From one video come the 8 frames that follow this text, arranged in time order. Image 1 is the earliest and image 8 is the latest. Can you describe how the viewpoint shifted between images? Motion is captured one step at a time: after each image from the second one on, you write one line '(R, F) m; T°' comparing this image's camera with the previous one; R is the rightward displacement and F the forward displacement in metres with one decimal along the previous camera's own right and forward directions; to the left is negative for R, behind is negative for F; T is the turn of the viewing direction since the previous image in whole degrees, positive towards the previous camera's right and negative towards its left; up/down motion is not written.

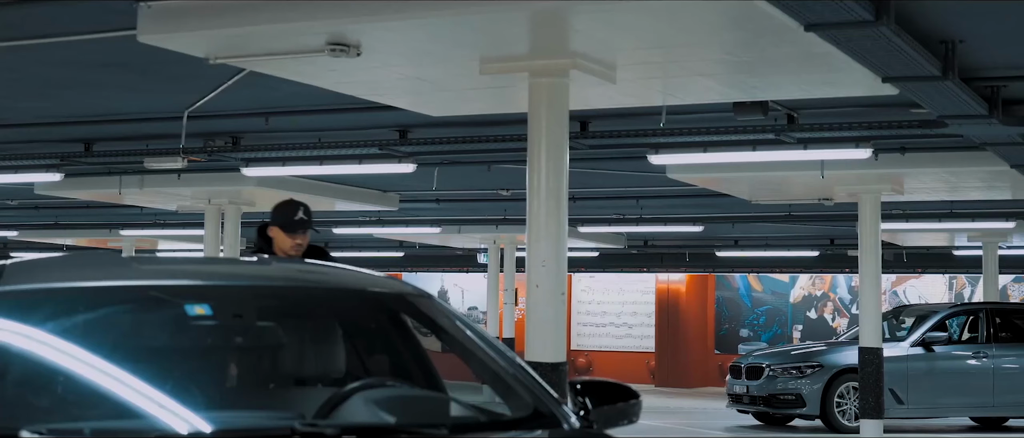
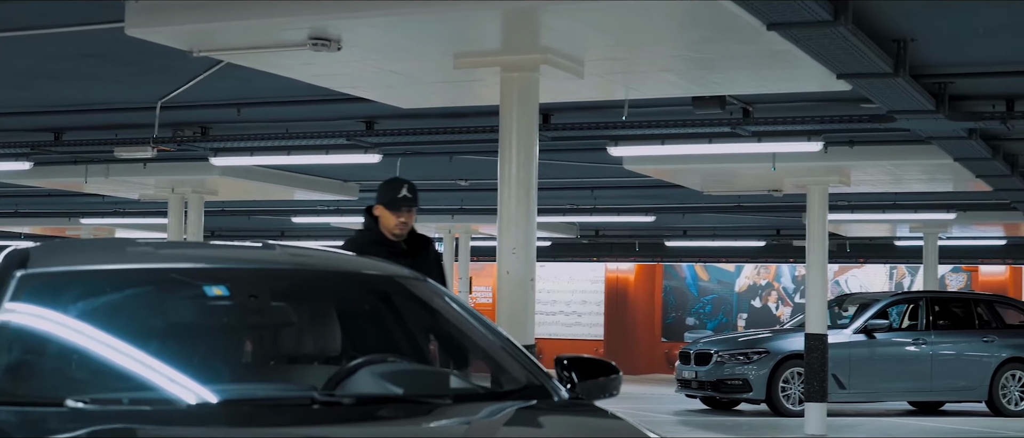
(-0.1, -0.3) m; +2°
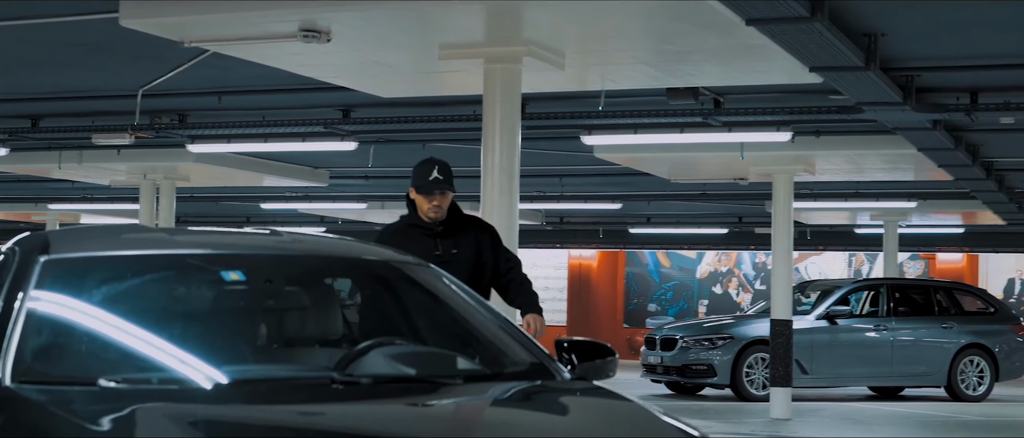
(-0.1, -0.2) m; +2°
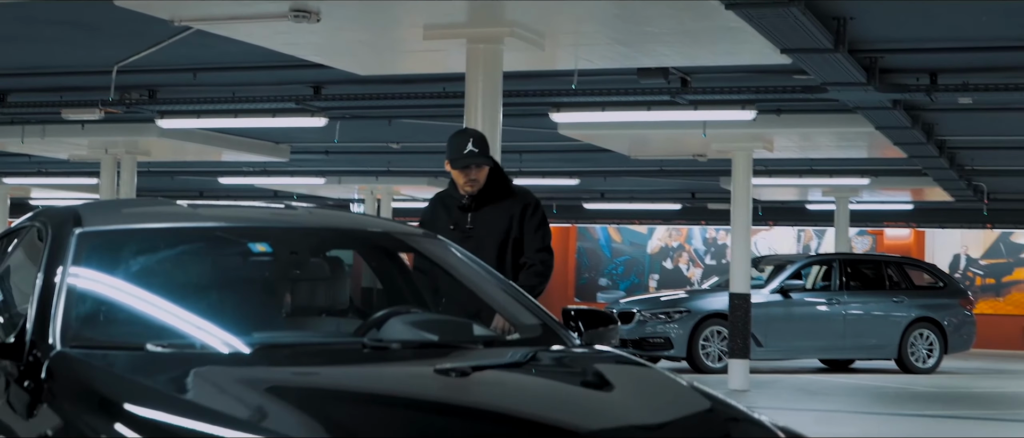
(-0.2, -0.2) m; +2°
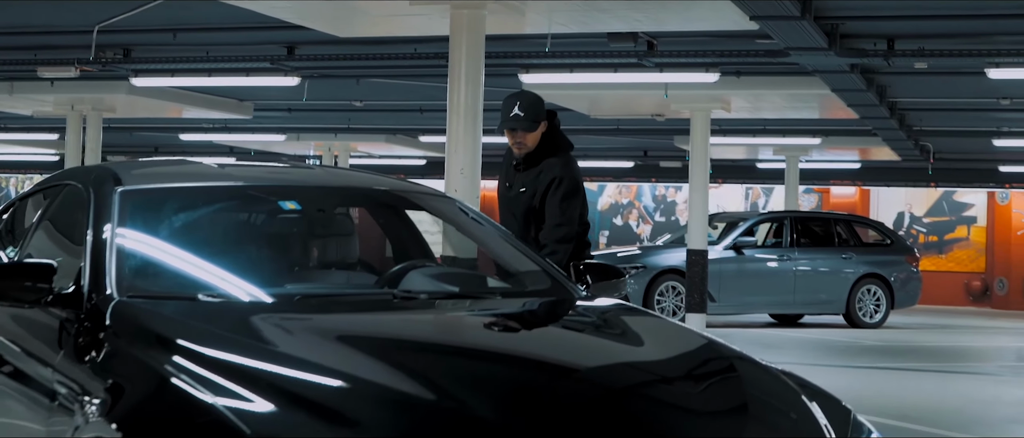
(-0.2, -0.3) m; +2°
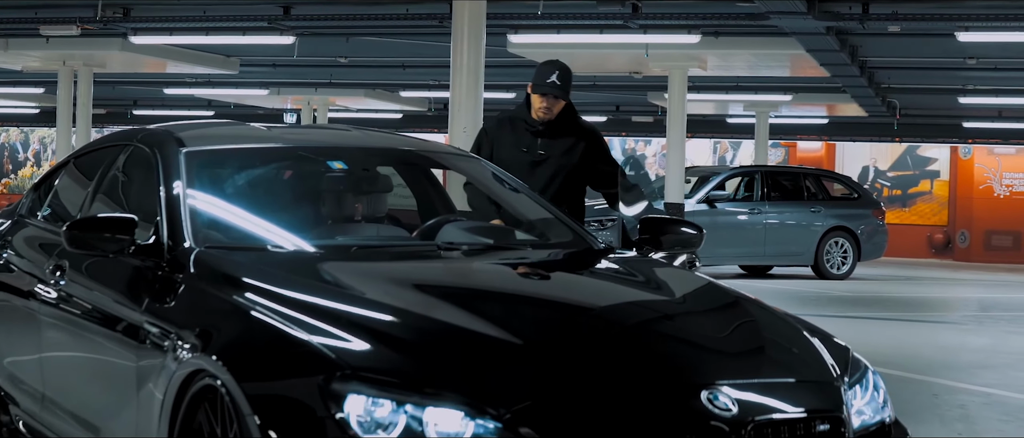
(-0.2, -0.5) m; +1°
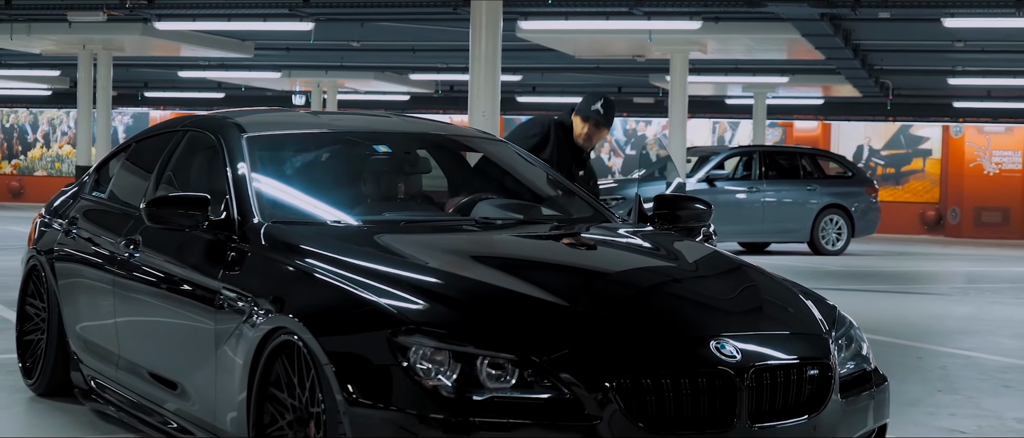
(-0.1, -0.6) m; 0°
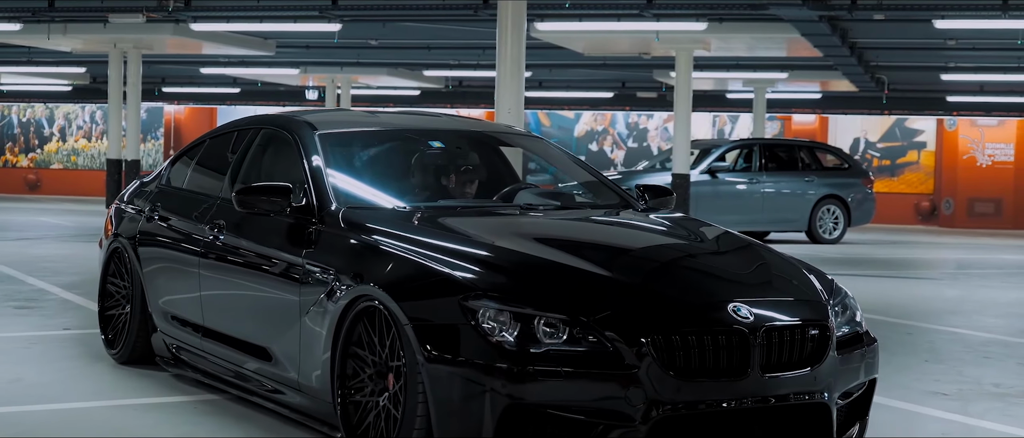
(-0.2, -0.8) m; 0°
